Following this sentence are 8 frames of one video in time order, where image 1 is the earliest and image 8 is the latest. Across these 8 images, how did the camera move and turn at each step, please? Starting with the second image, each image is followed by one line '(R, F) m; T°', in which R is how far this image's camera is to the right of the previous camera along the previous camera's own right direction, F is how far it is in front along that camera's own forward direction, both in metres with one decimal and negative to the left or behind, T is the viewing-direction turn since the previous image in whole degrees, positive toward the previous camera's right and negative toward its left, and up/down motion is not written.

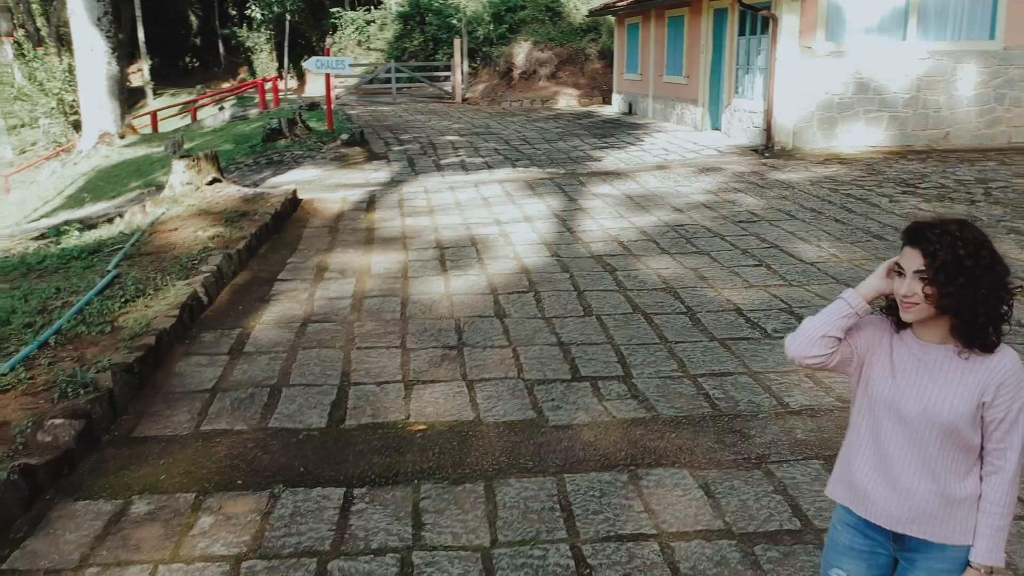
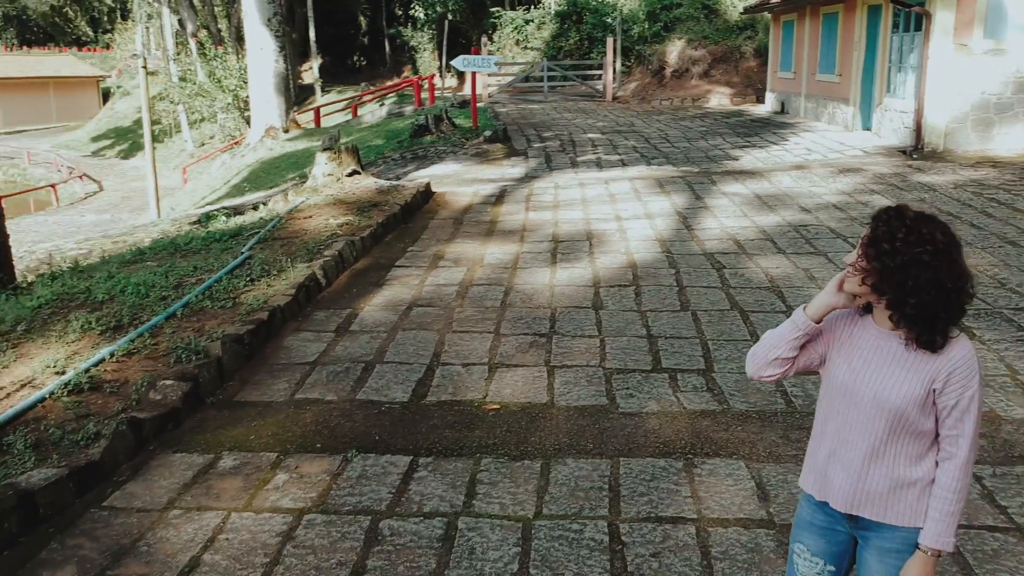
(+0.3, -0.1) m; -9°
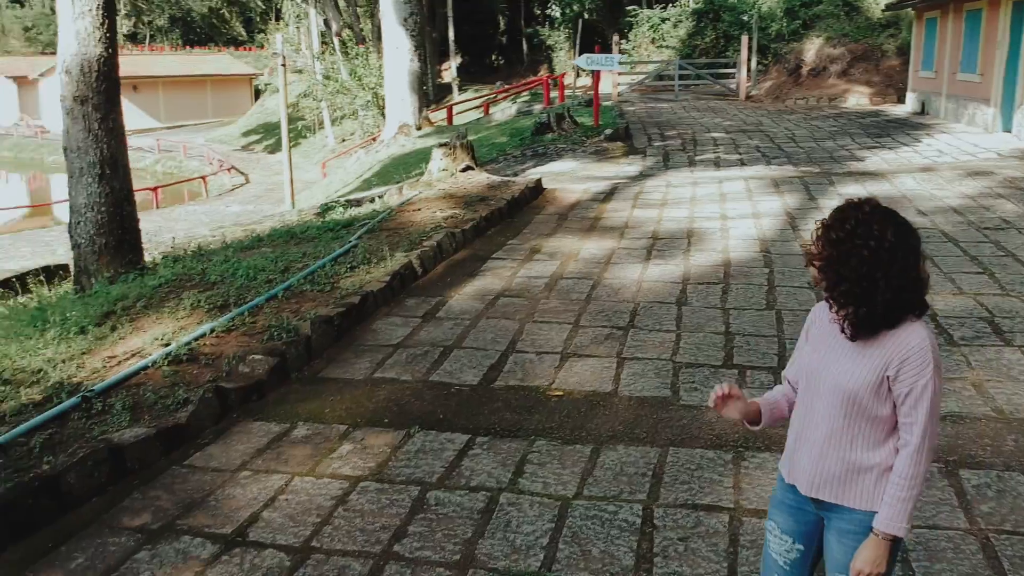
(+0.3, -0.1) m; -8°
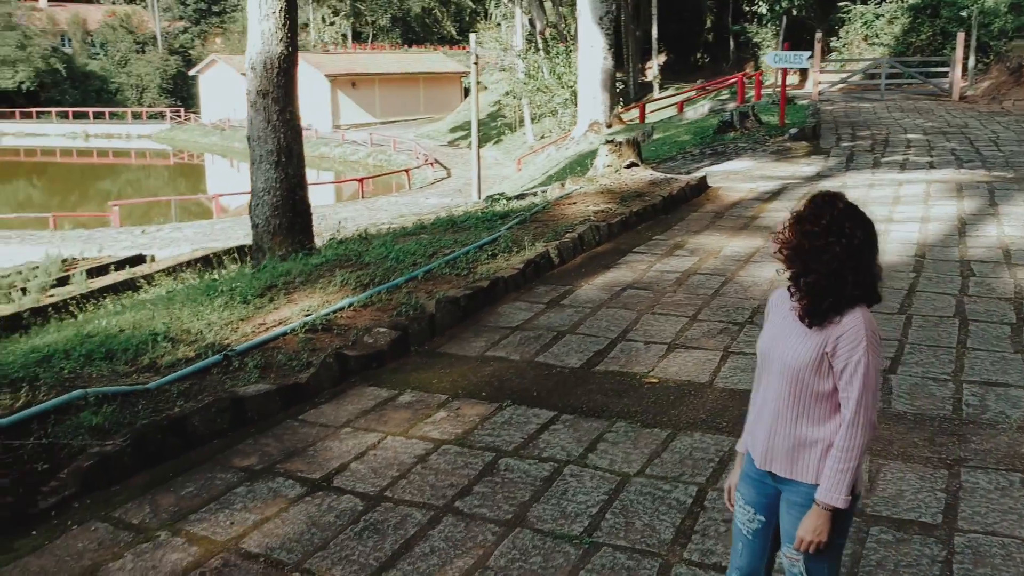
(+0.5, -0.2) m; -12°
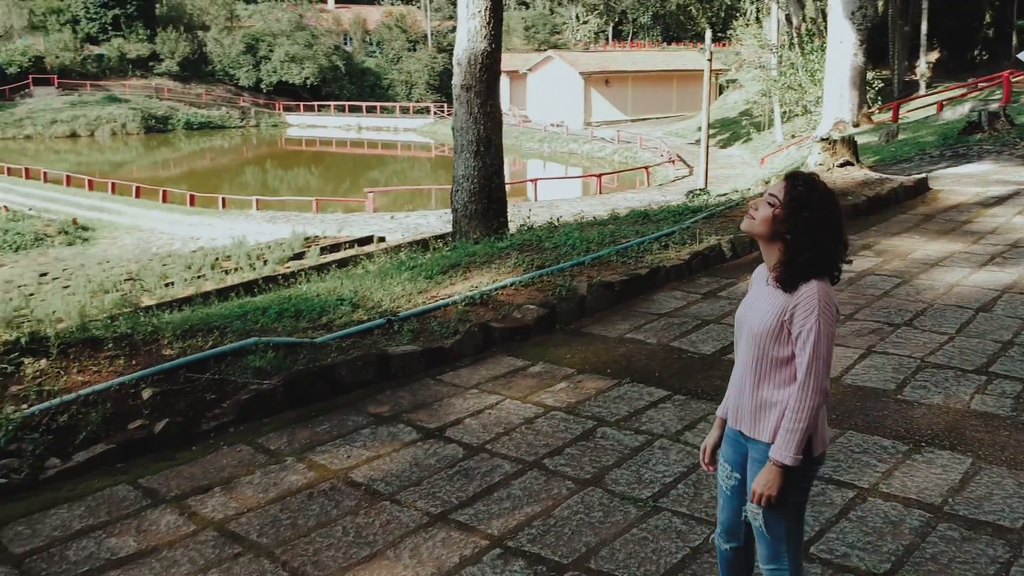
(+0.6, -0.2) m; -14°
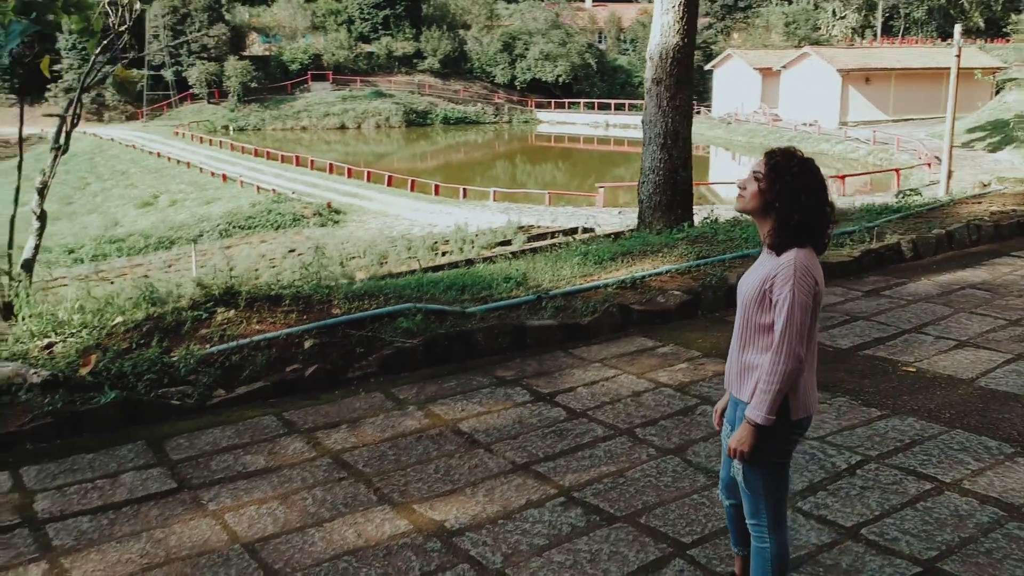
(+0.5, -0.2) m; -14°
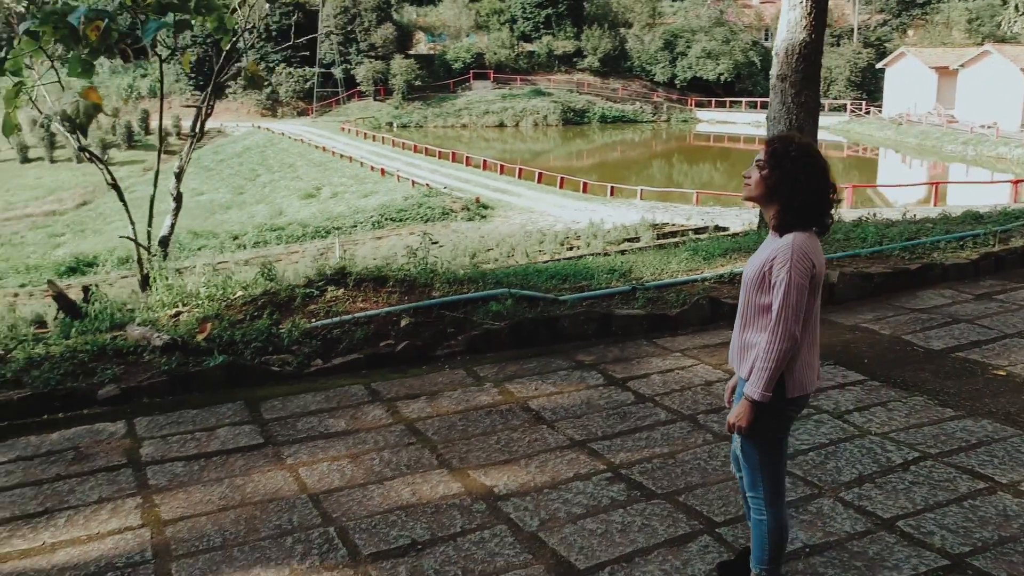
(+0.3, -0.2) m; -9°
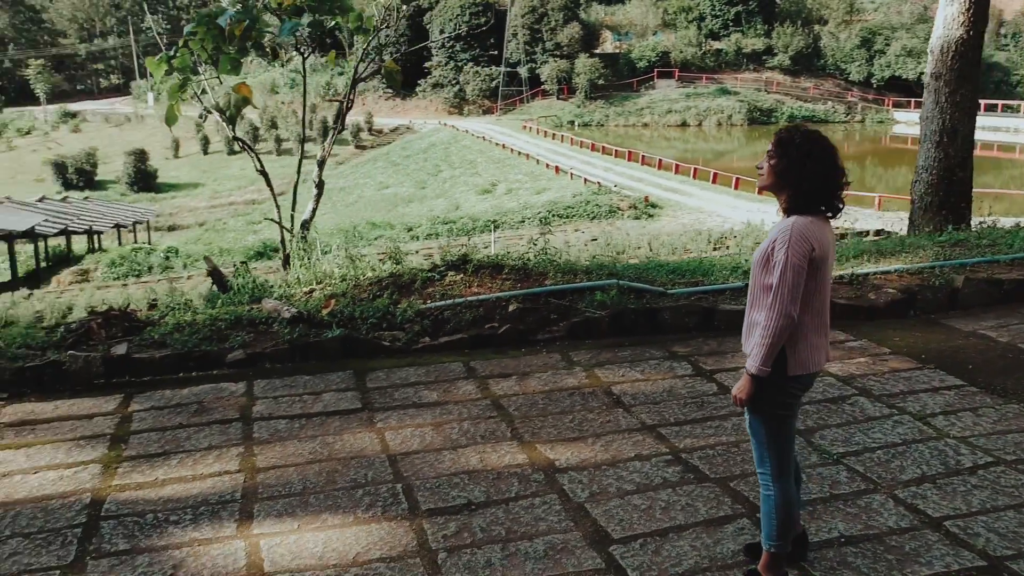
(+0.4, -0.2) m; -10°
